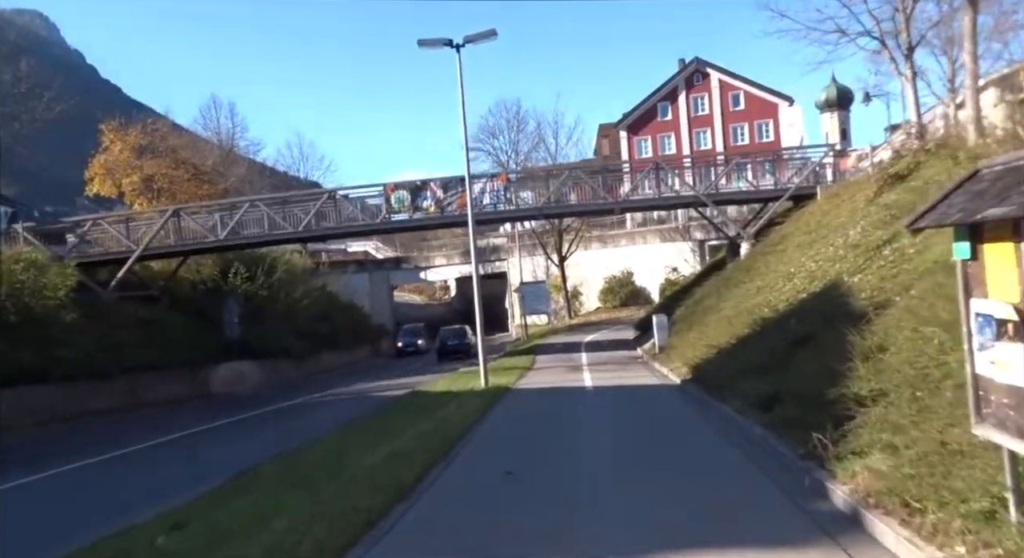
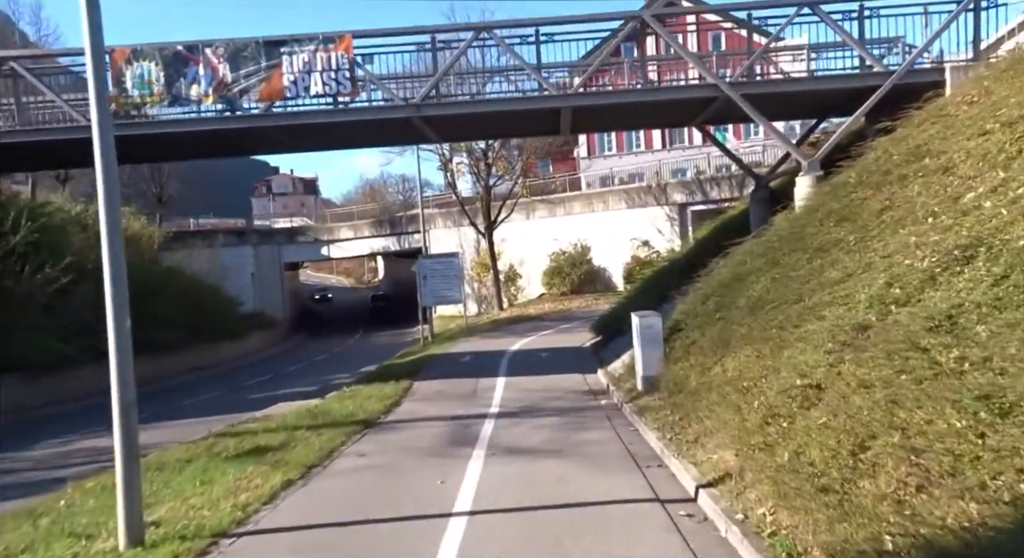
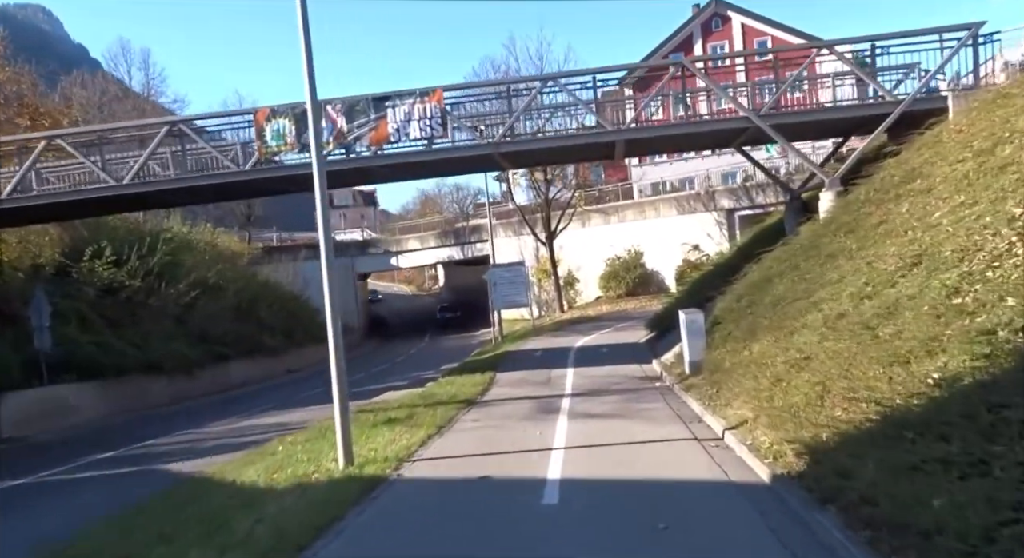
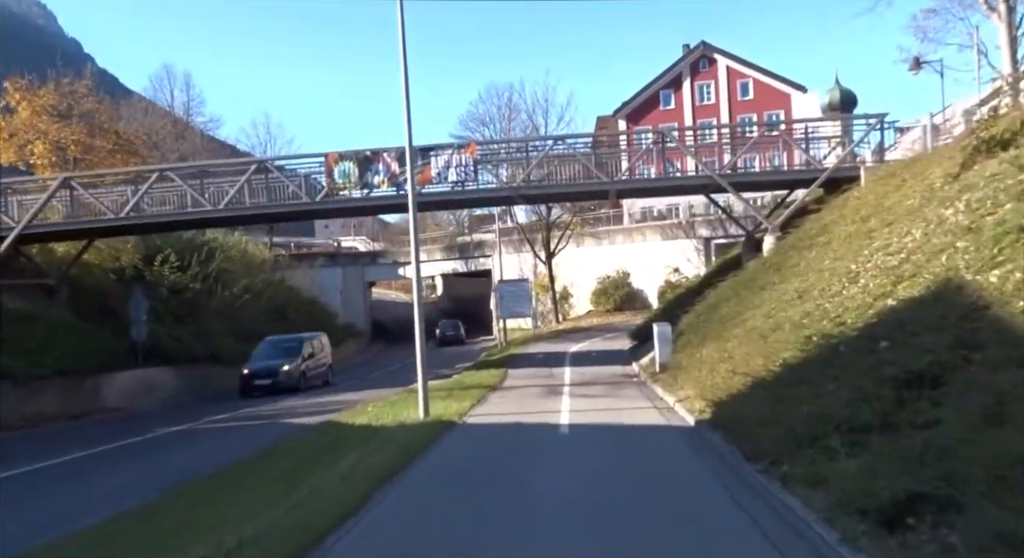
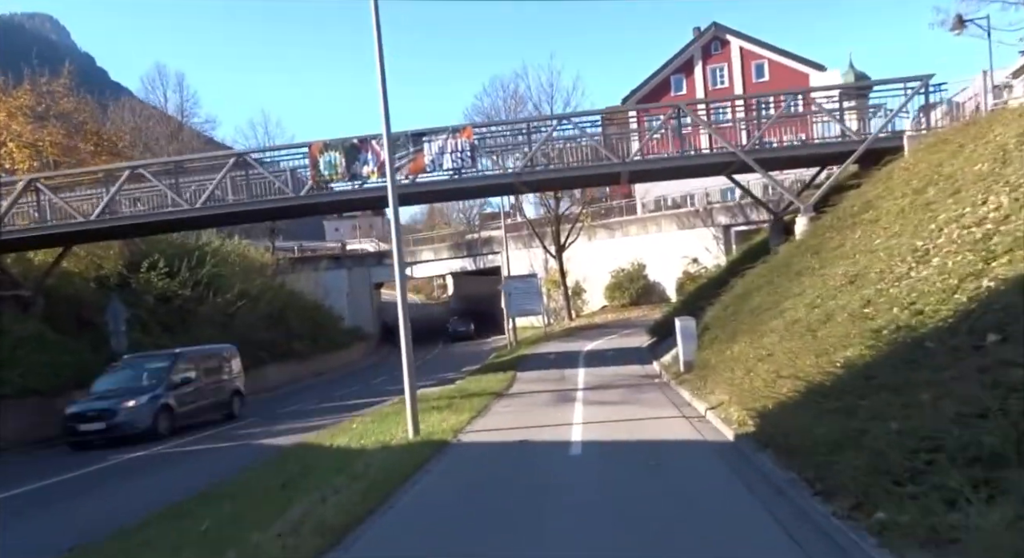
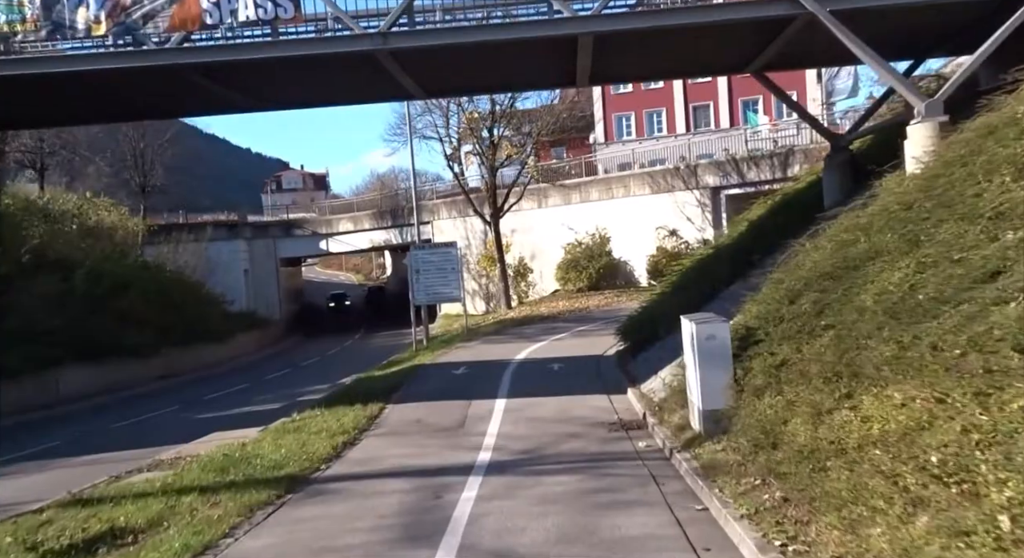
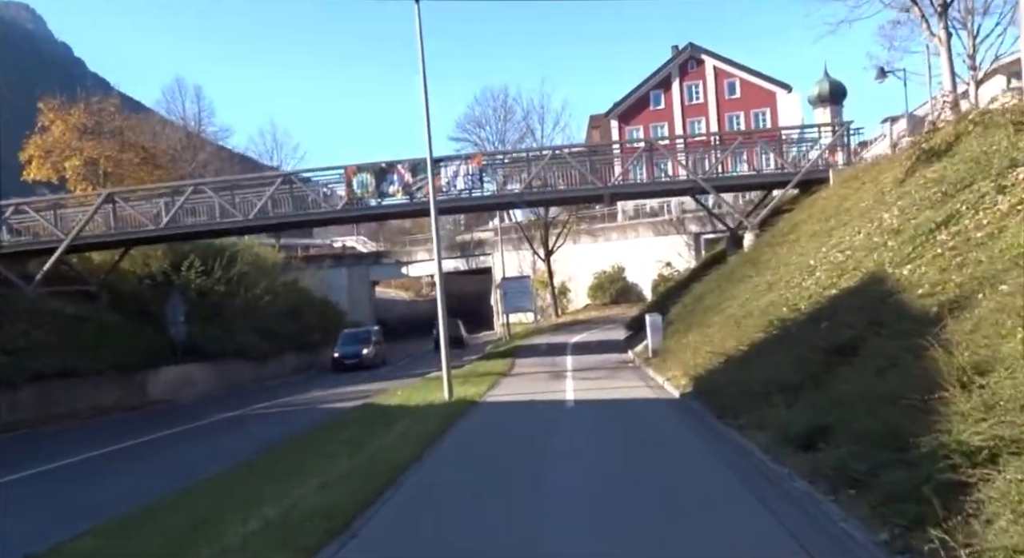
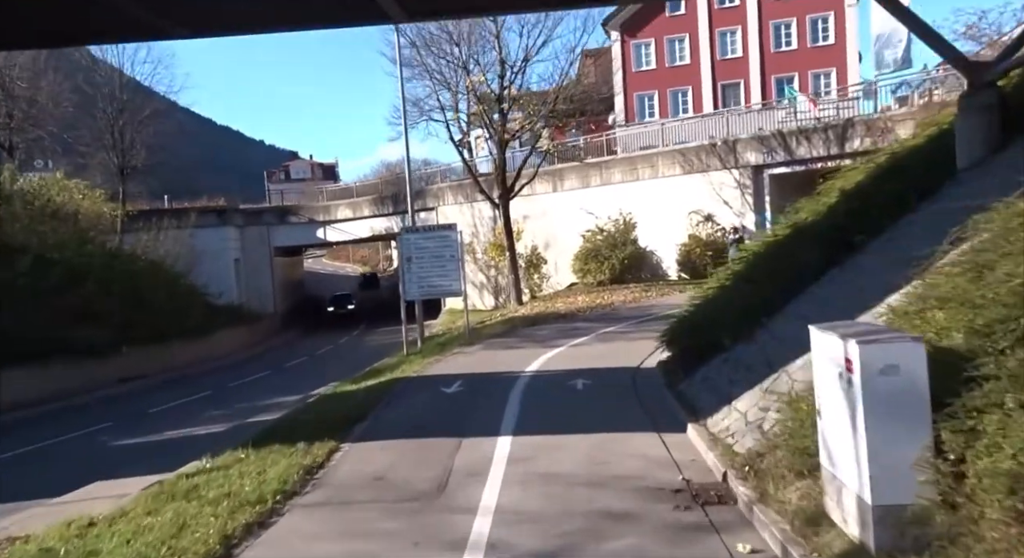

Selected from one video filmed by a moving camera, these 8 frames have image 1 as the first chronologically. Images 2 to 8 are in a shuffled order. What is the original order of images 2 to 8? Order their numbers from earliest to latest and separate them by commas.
7, 4, 5, 3, 2, 6, 8
